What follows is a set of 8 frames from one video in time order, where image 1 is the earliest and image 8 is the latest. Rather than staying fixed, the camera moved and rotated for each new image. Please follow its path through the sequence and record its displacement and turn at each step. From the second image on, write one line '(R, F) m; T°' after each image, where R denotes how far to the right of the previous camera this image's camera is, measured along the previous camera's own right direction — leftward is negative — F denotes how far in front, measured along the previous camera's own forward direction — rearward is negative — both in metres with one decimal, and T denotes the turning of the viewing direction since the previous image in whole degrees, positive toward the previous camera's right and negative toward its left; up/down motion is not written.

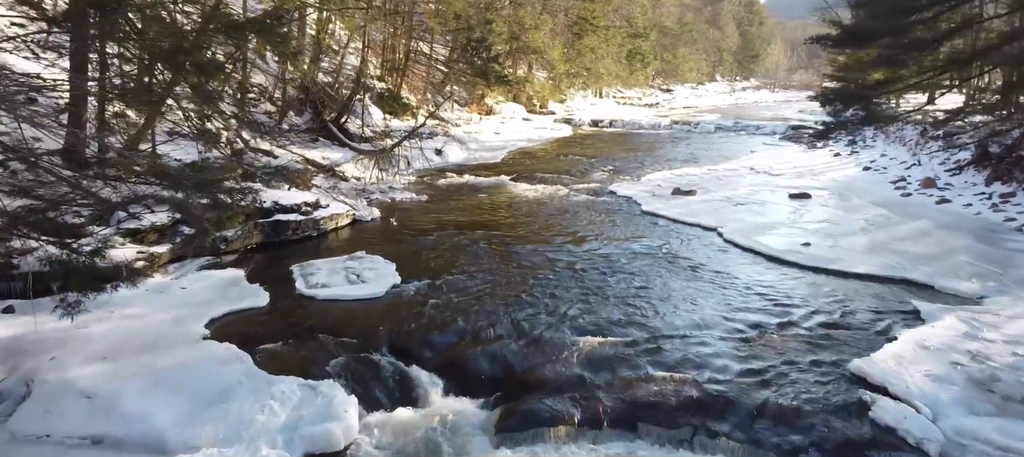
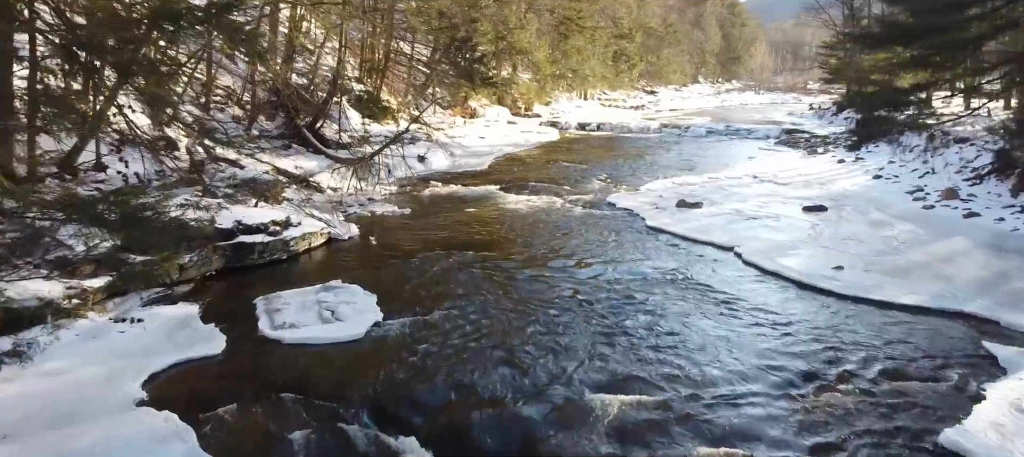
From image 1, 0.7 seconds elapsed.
(-0.2, +1.2) m; +2°
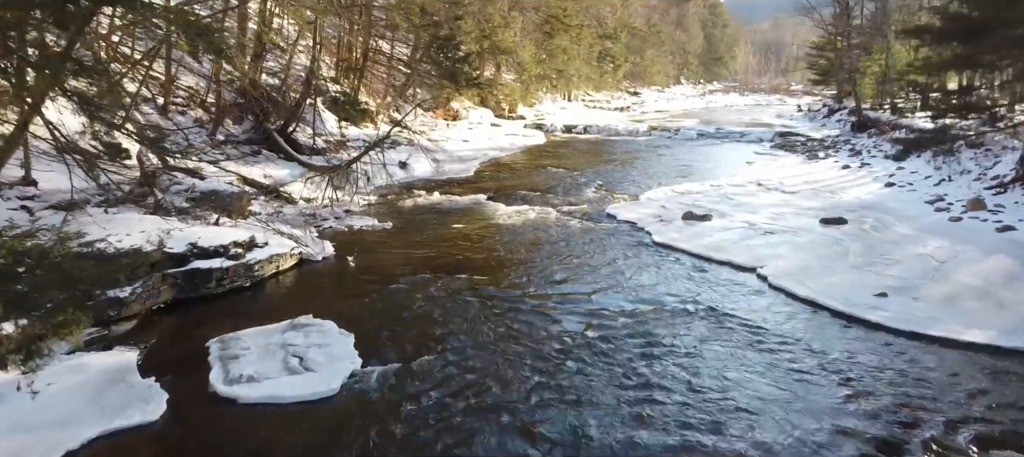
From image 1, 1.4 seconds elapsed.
(-0.2, +1.2) m; +2°
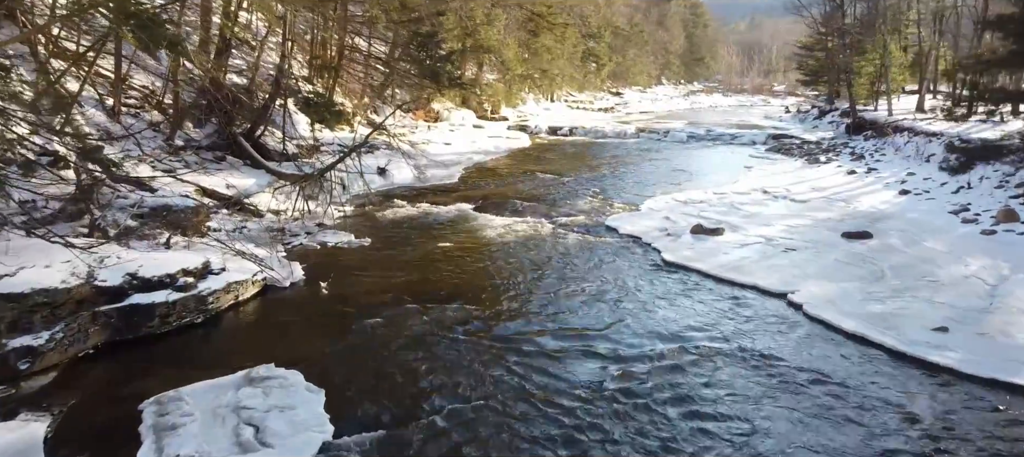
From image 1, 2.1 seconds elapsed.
(-0.2, +1.2) m; +2°
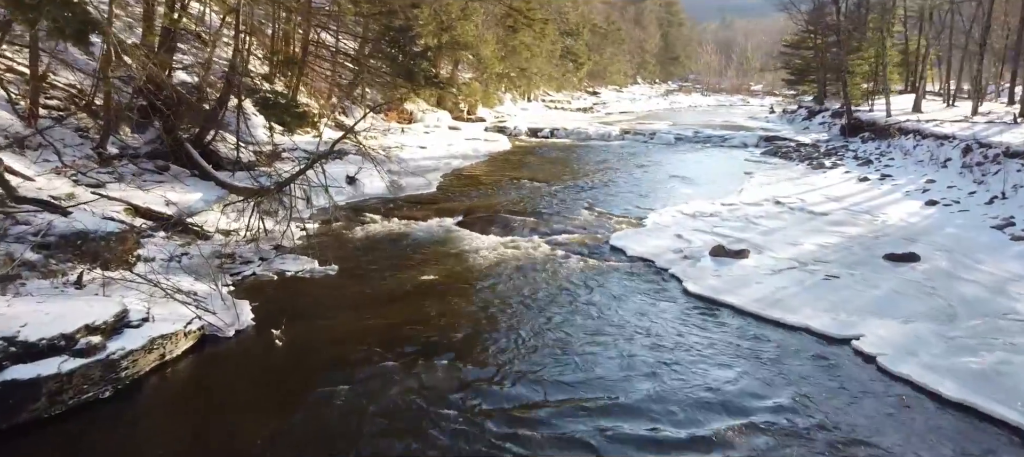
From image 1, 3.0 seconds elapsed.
(-0.3, +1.6) m; +2°
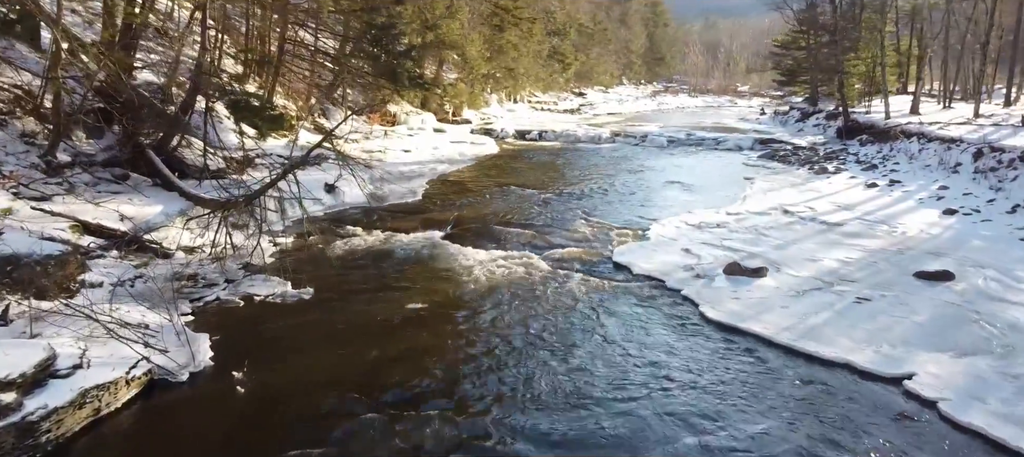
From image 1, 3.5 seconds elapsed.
(-0.1, +0.9) m; +1°
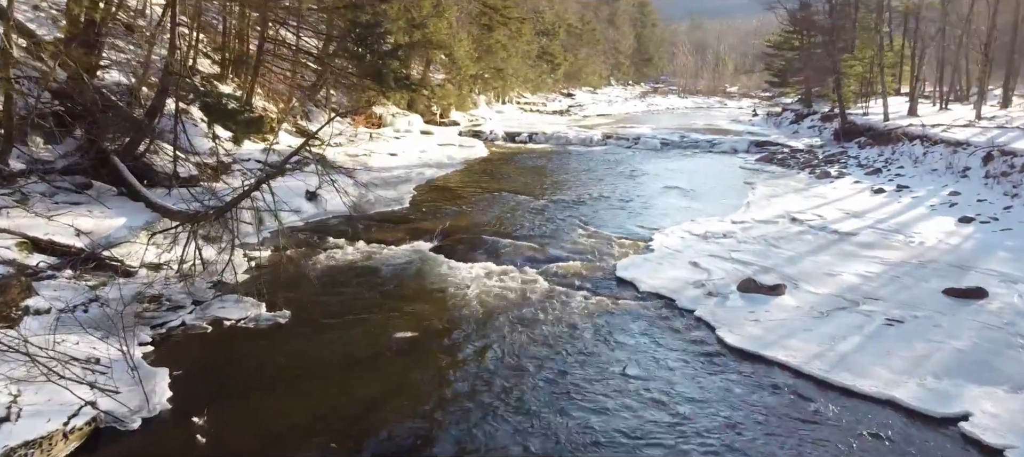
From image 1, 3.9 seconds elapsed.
(-0.1, +0.7) m; +1°
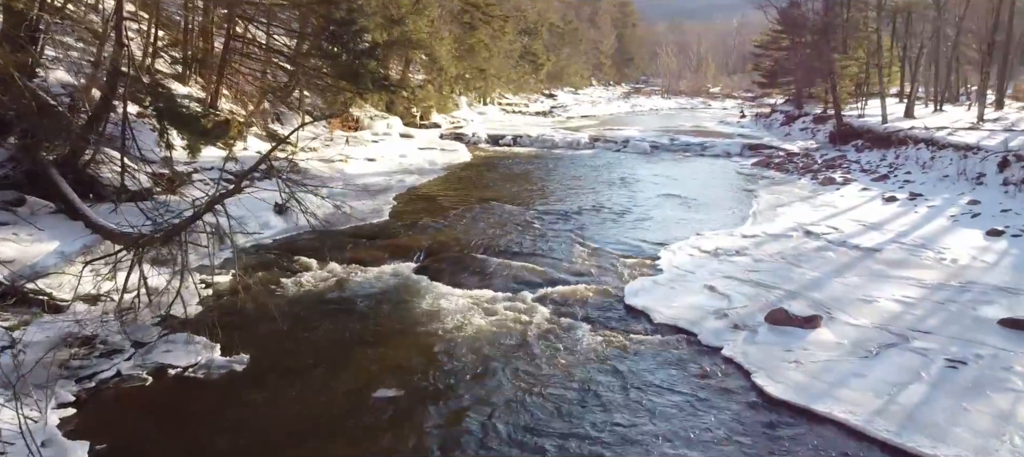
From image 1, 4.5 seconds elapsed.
(-0.2, +1.1) m; +2°
